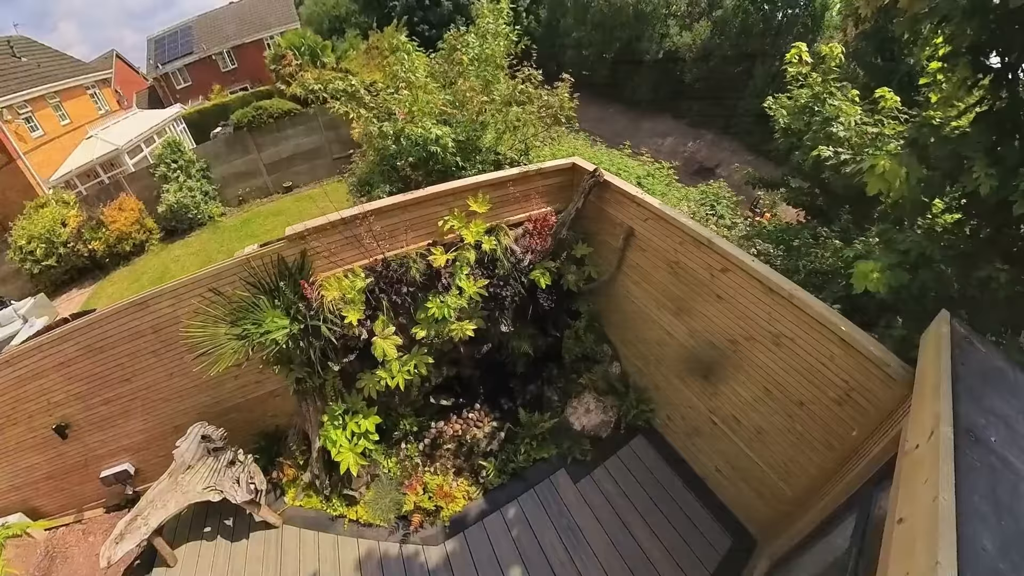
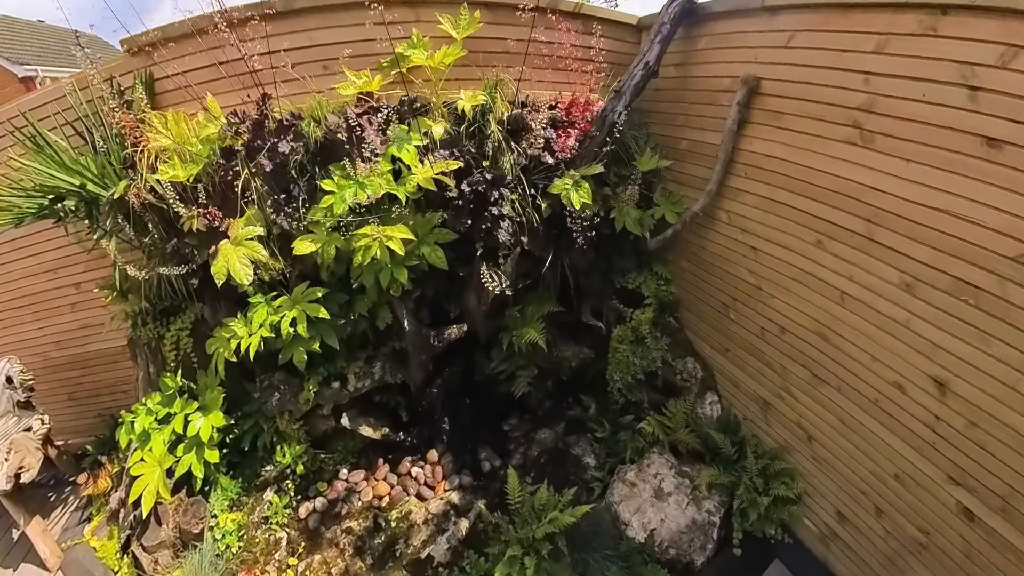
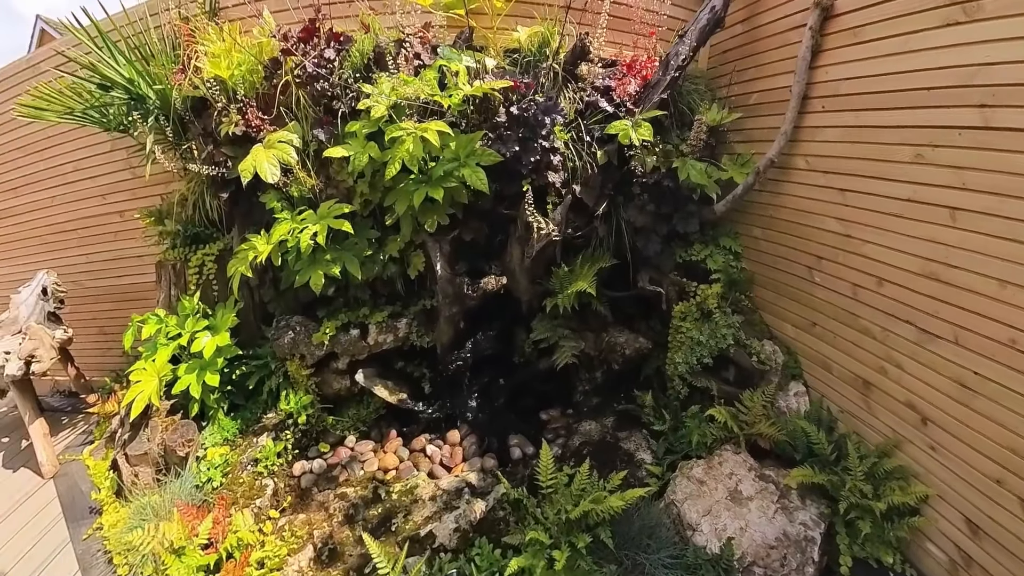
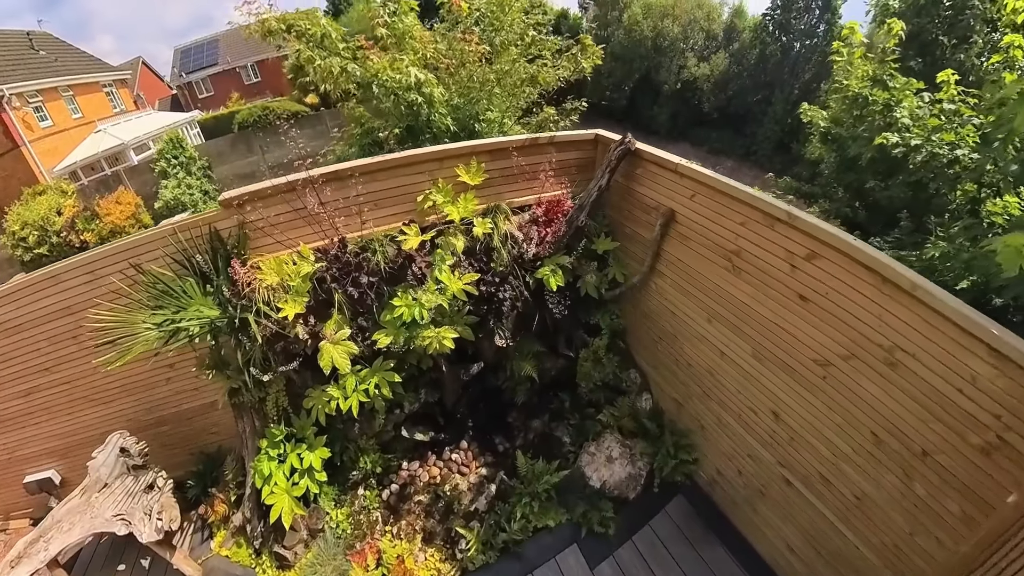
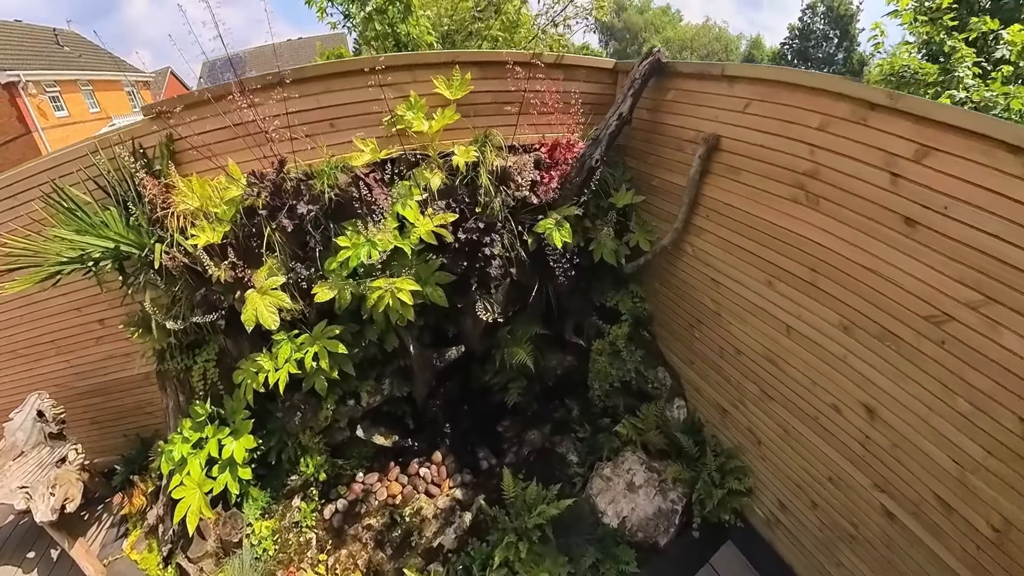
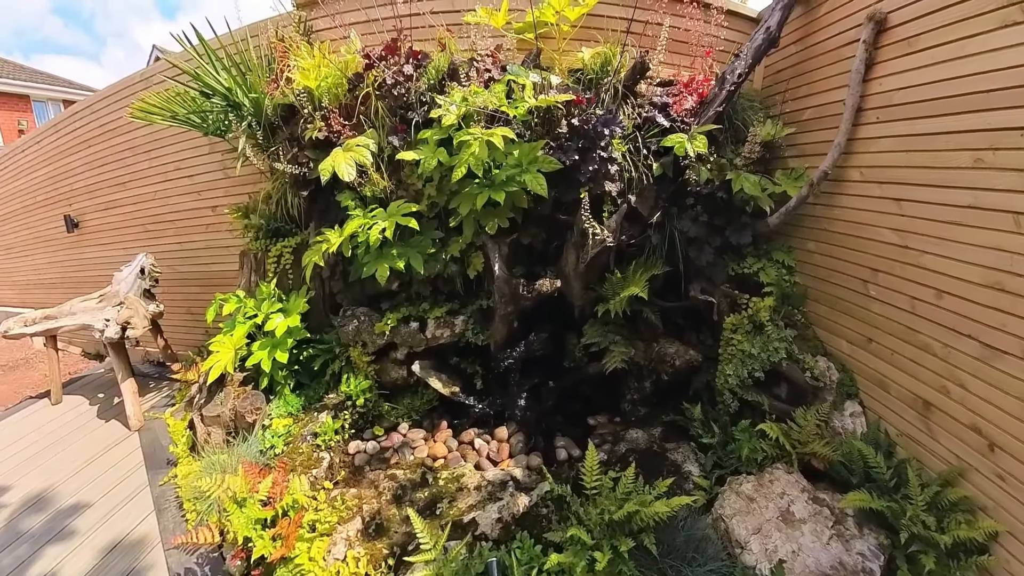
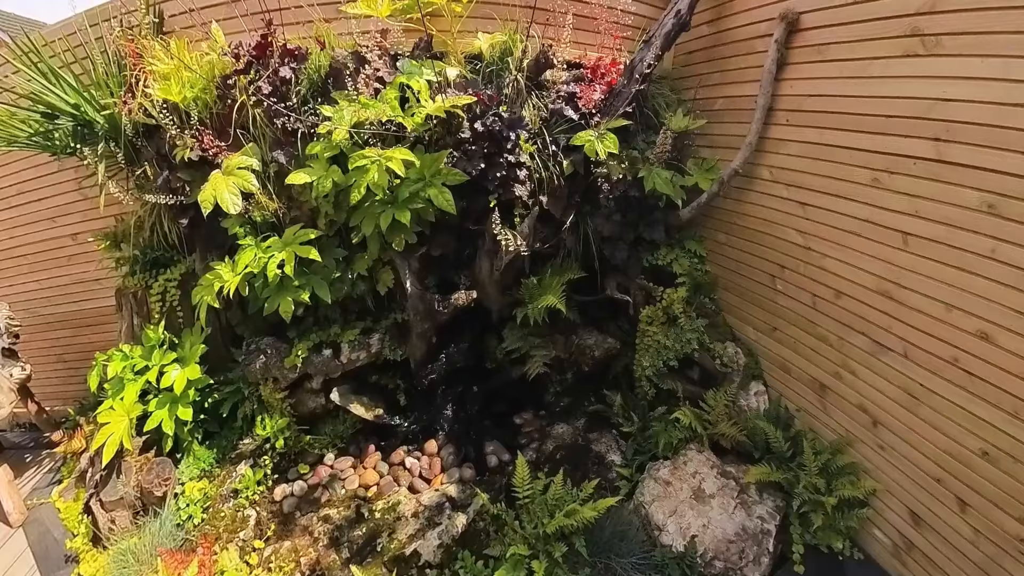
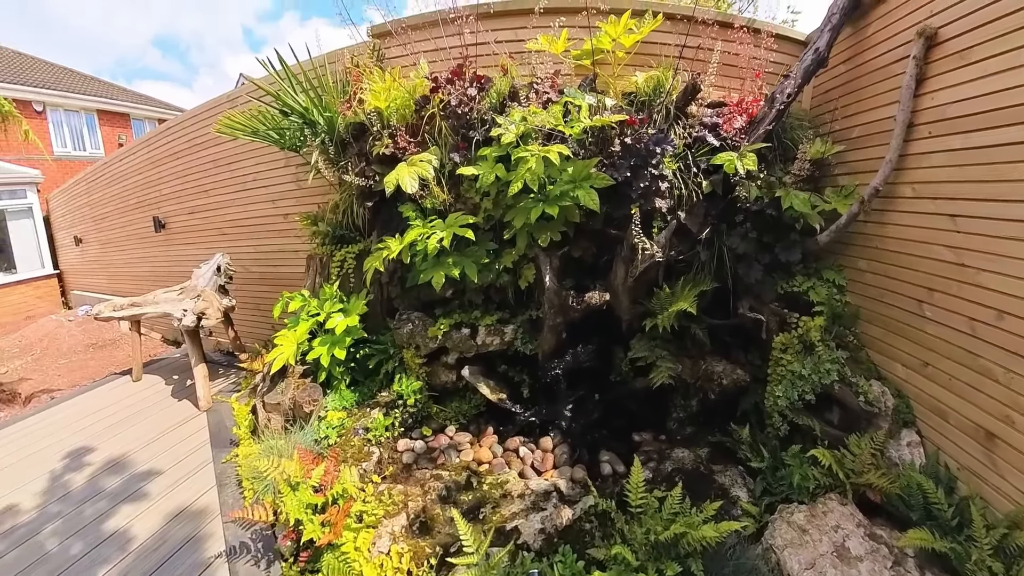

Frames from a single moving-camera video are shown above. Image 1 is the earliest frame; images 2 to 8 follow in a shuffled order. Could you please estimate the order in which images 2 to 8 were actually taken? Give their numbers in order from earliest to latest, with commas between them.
4, 5, 2, 7, 3, 6, 8
